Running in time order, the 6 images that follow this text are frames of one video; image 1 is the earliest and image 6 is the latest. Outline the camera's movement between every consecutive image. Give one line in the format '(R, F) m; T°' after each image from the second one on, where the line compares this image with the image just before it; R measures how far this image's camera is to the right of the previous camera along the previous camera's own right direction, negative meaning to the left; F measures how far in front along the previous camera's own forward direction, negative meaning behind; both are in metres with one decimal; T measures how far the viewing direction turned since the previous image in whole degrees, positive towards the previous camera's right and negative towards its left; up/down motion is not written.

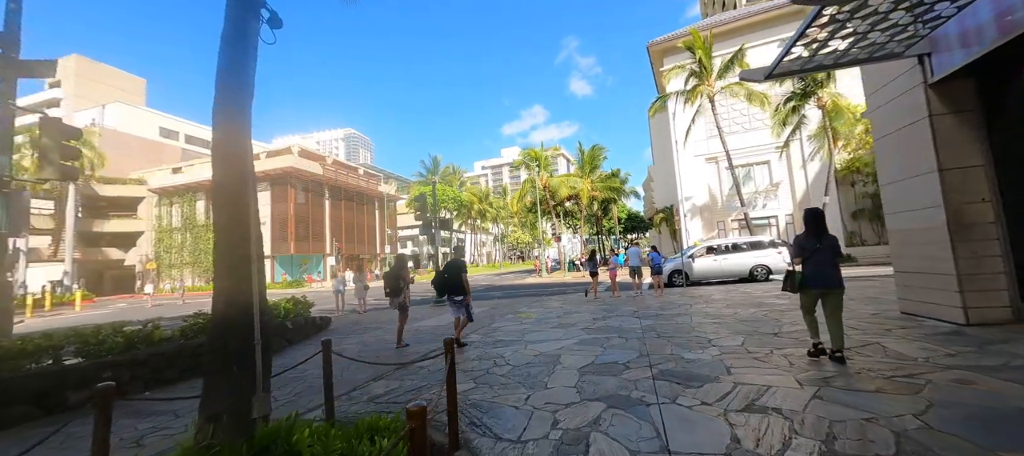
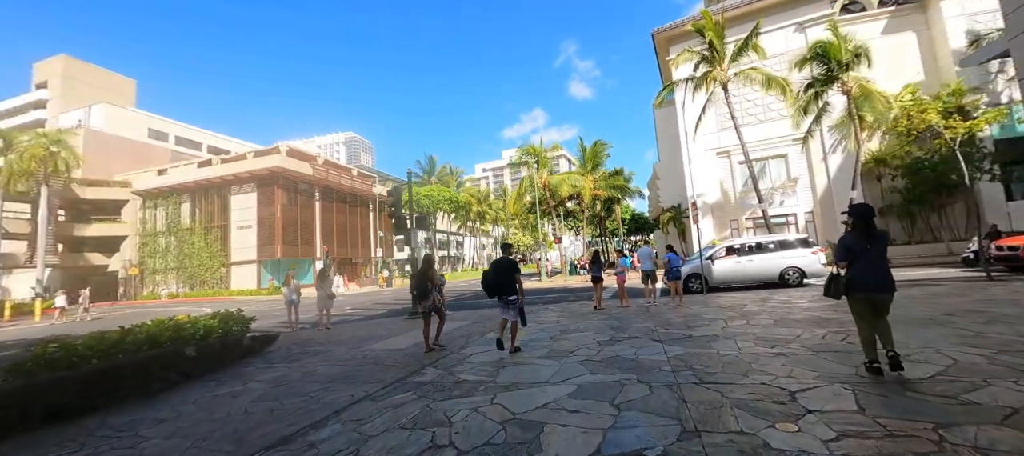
(+0.4, +2.0) m; 0°
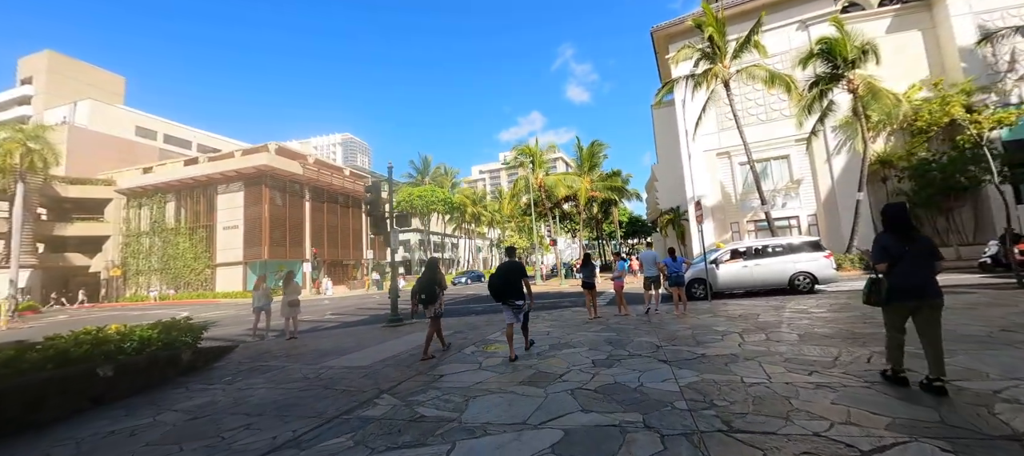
(+0.2, +0.9) m; 0°
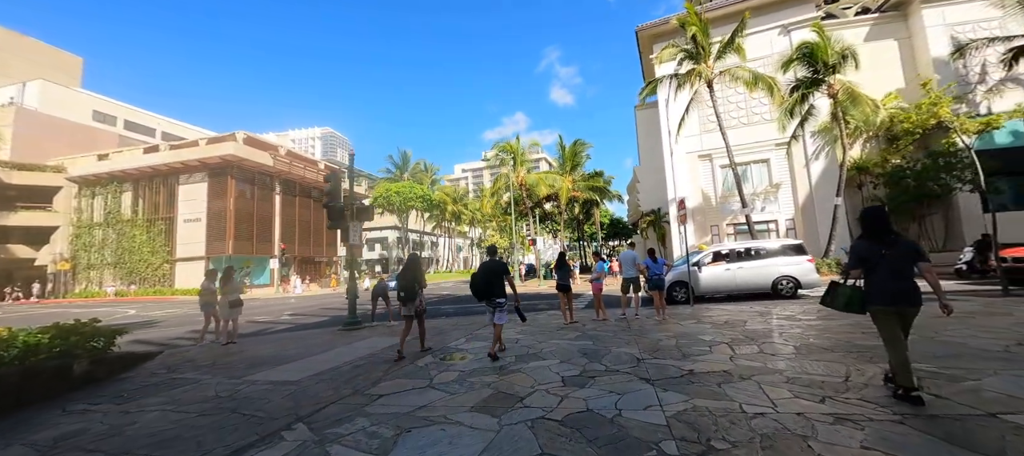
(+0.3, +0.8) m; +3°
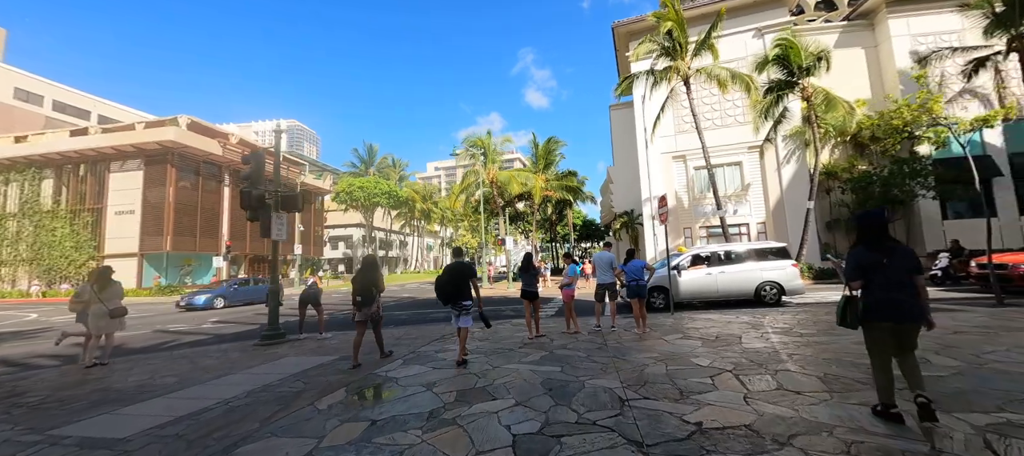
(+0.3, +1.4) m; +4°
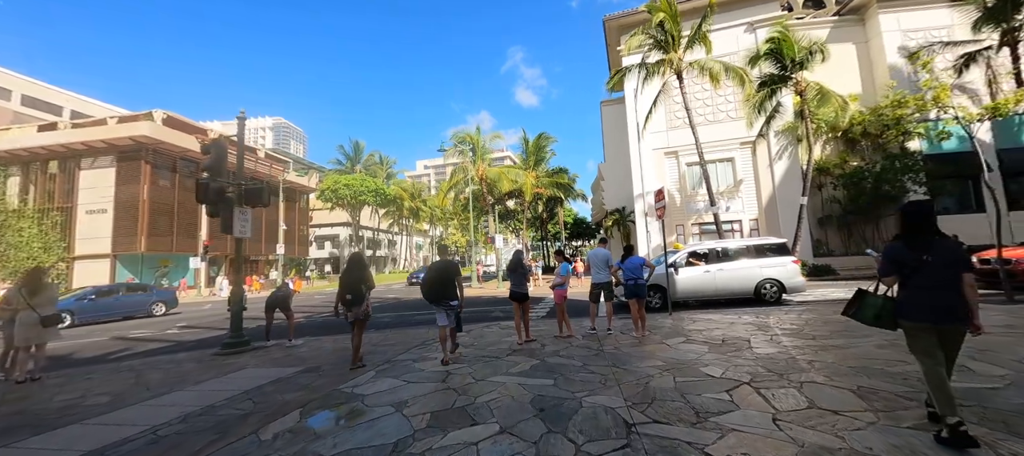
(+0.1, +0.6) m; +1°
